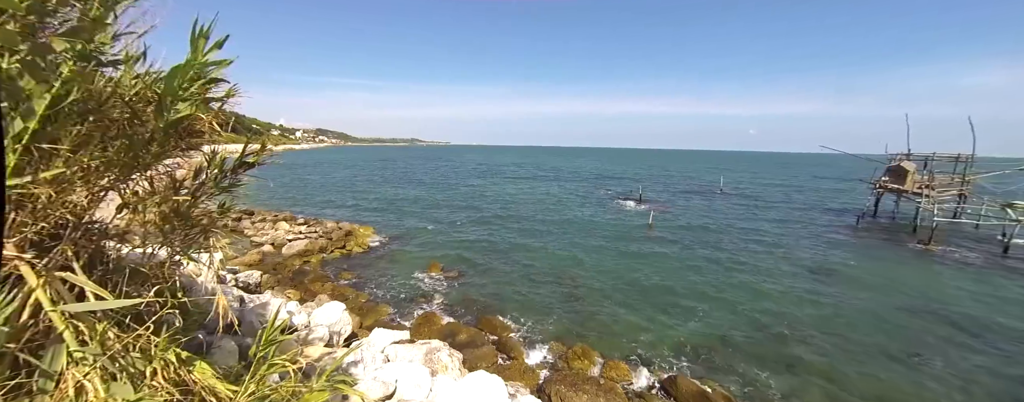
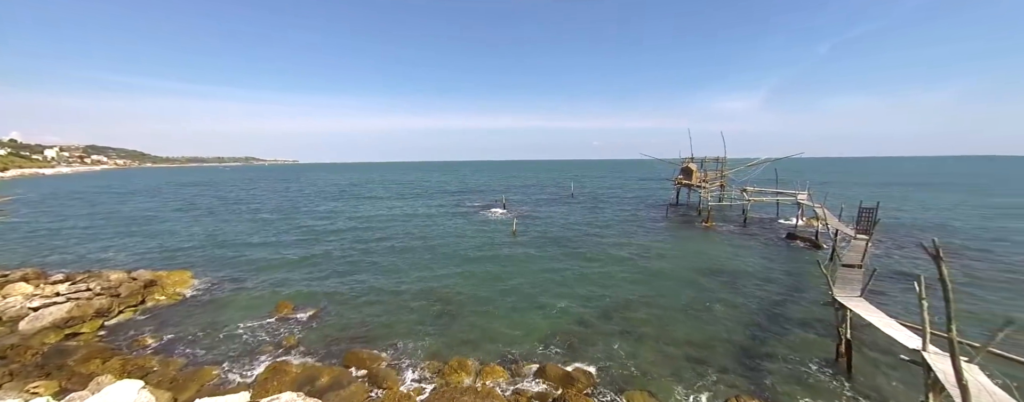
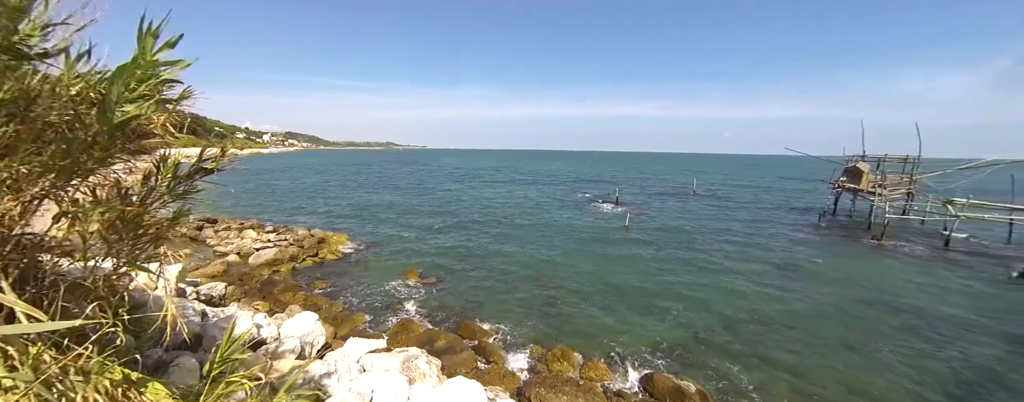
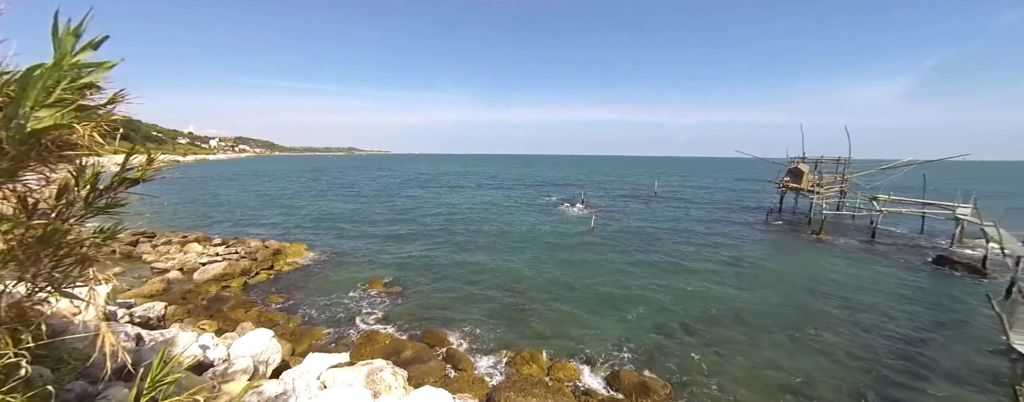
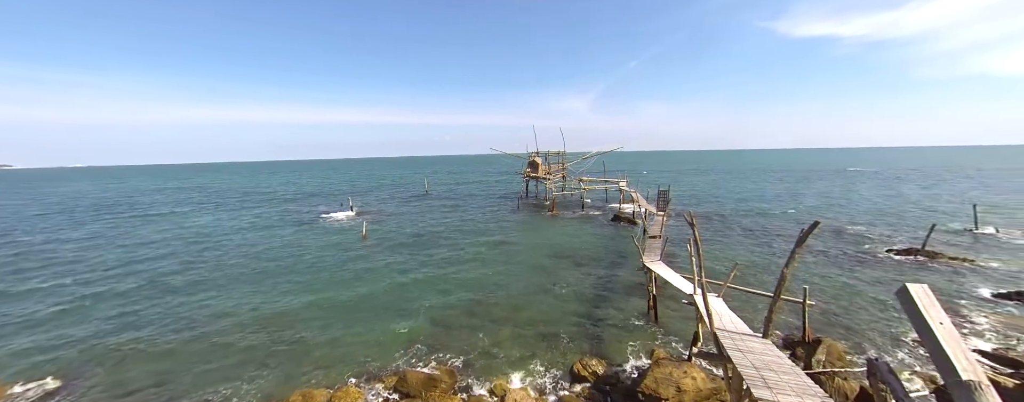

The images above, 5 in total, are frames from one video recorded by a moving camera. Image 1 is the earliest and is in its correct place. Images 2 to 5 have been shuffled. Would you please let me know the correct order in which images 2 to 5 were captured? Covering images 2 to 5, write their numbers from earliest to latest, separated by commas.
3, 4, 2, 5
